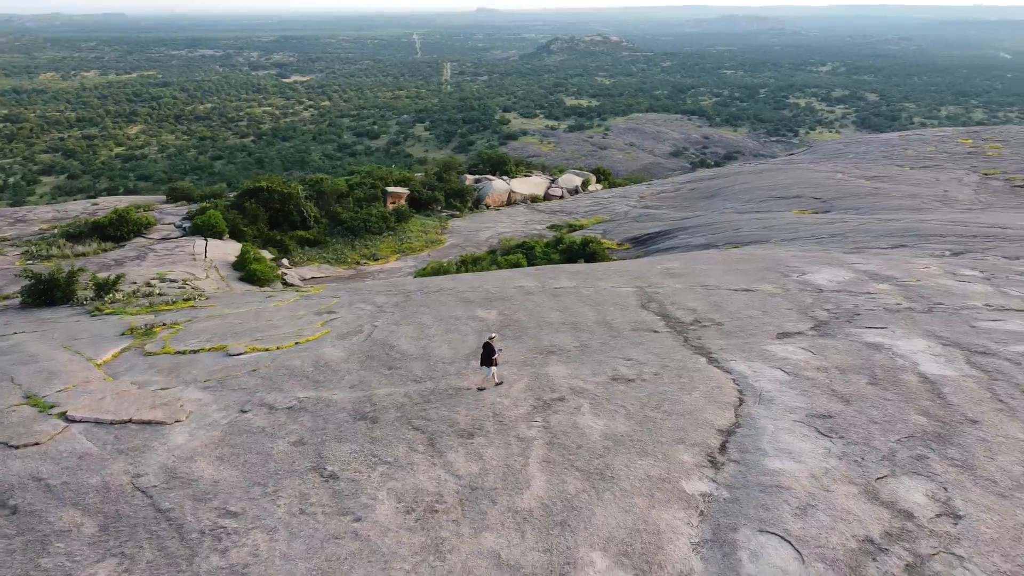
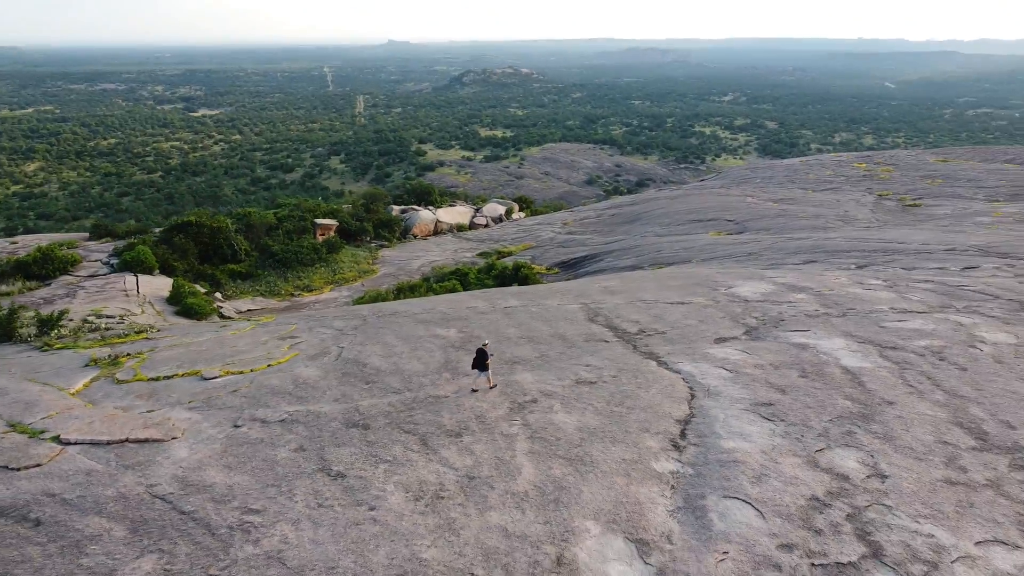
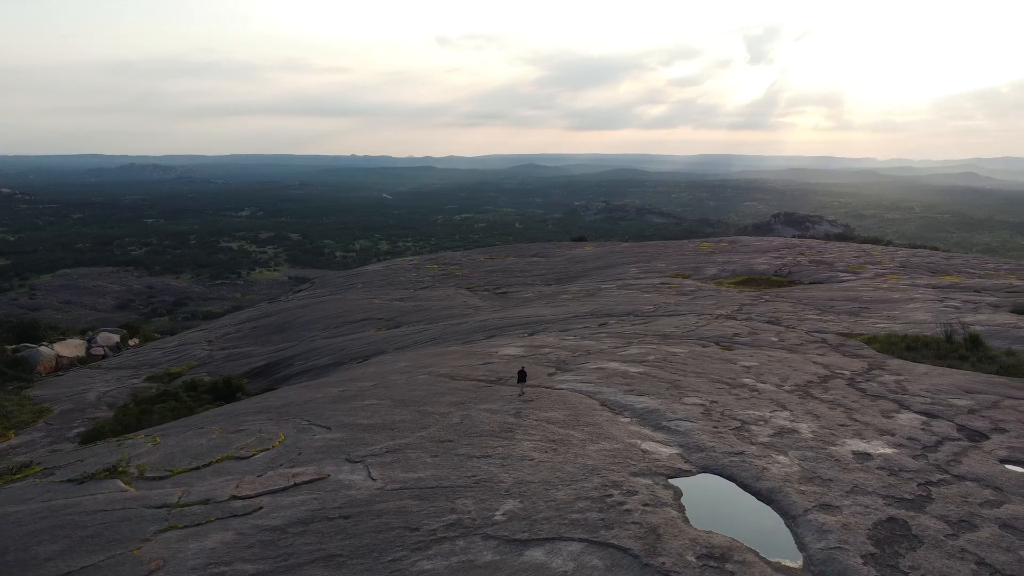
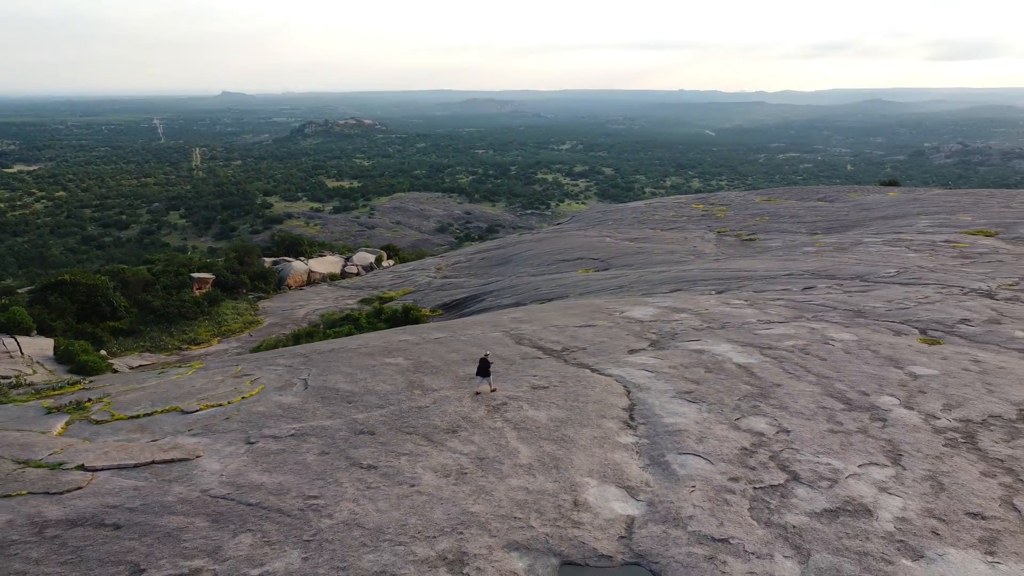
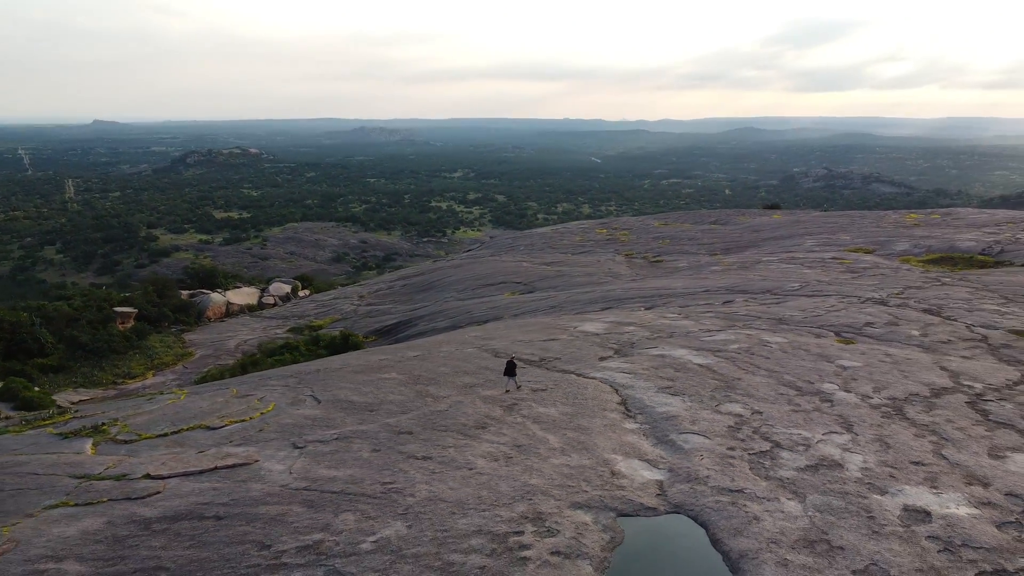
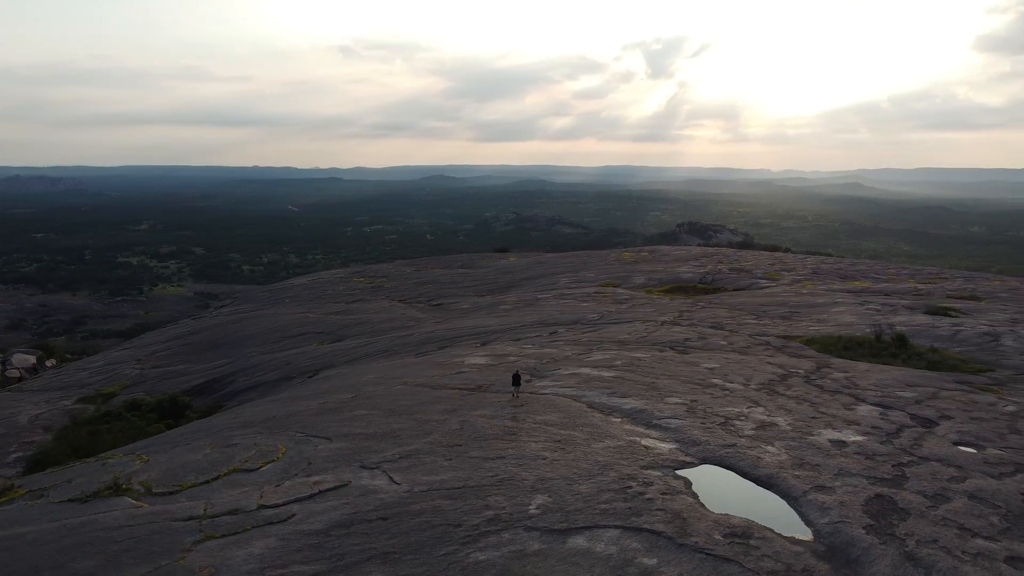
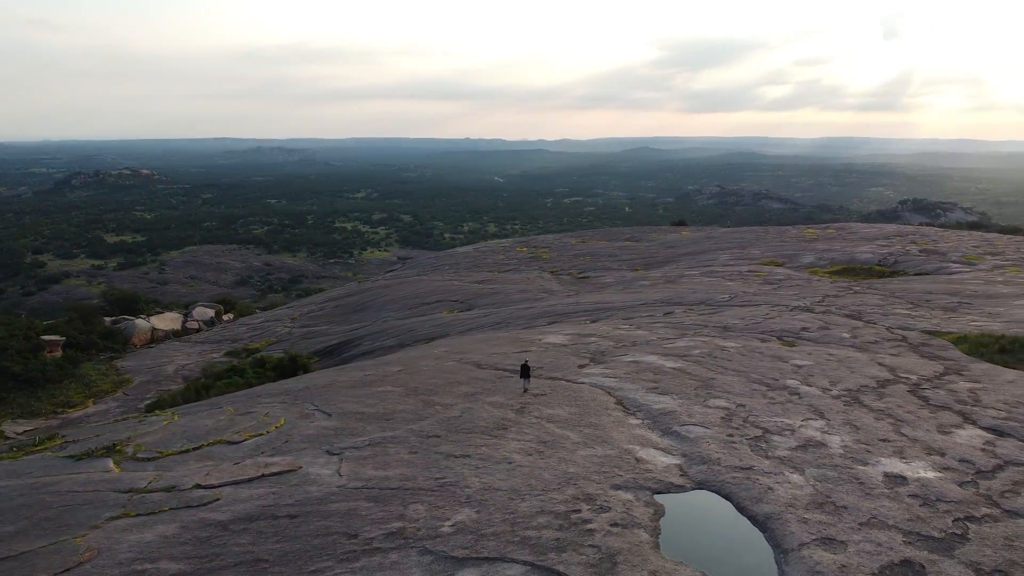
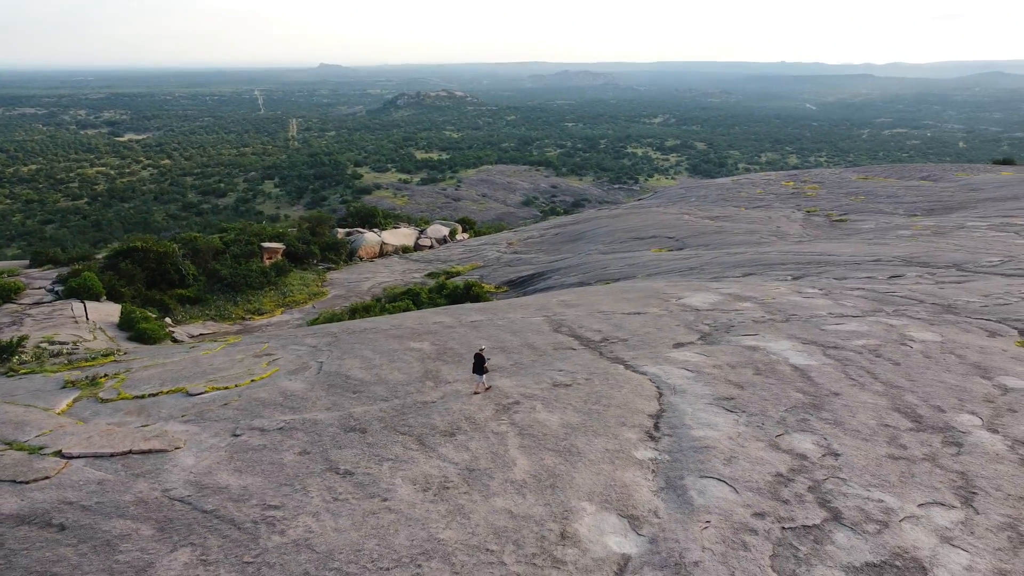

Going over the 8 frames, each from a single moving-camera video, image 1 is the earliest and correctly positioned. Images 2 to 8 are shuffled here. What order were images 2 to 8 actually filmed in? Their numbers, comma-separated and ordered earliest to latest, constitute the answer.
2, 8, 4, 5, 7, 3, 6
